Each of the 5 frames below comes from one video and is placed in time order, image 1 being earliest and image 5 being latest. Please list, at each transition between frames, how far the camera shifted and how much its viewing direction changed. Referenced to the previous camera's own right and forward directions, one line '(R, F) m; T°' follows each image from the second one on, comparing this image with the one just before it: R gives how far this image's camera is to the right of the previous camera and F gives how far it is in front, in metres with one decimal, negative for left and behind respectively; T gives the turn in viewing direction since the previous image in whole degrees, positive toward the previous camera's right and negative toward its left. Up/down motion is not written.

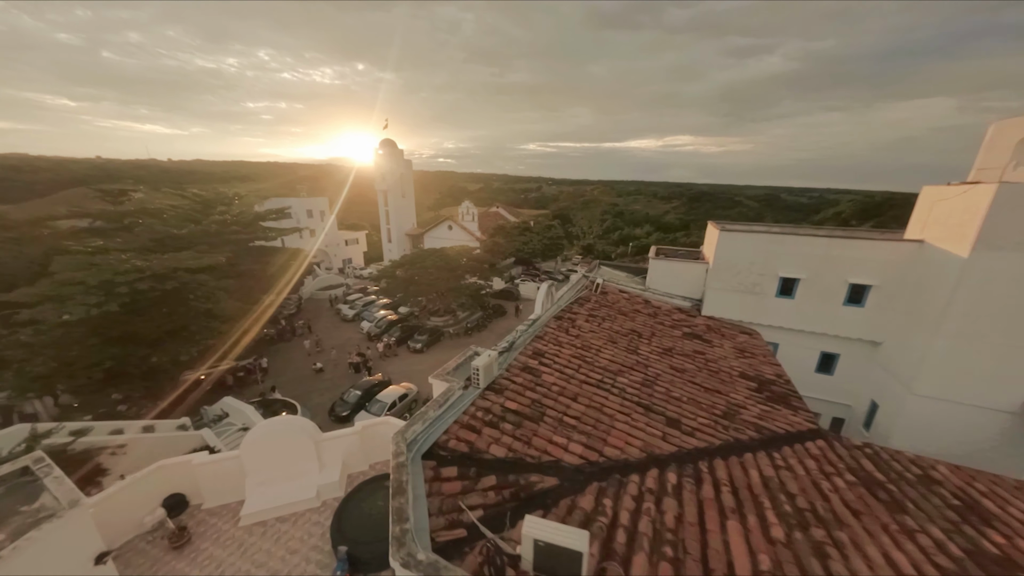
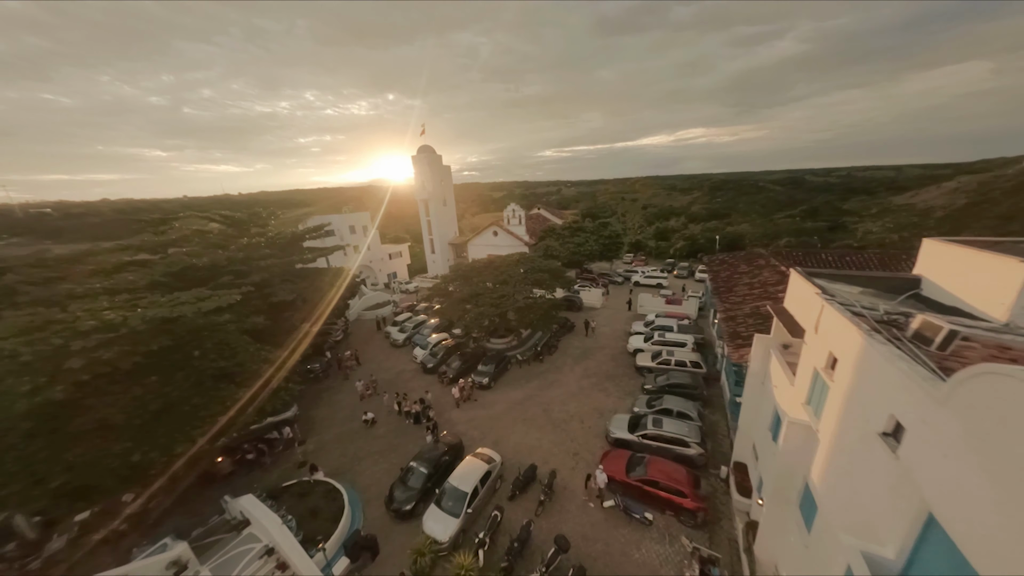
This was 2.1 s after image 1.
(-2.7, +5.0) m; -6°
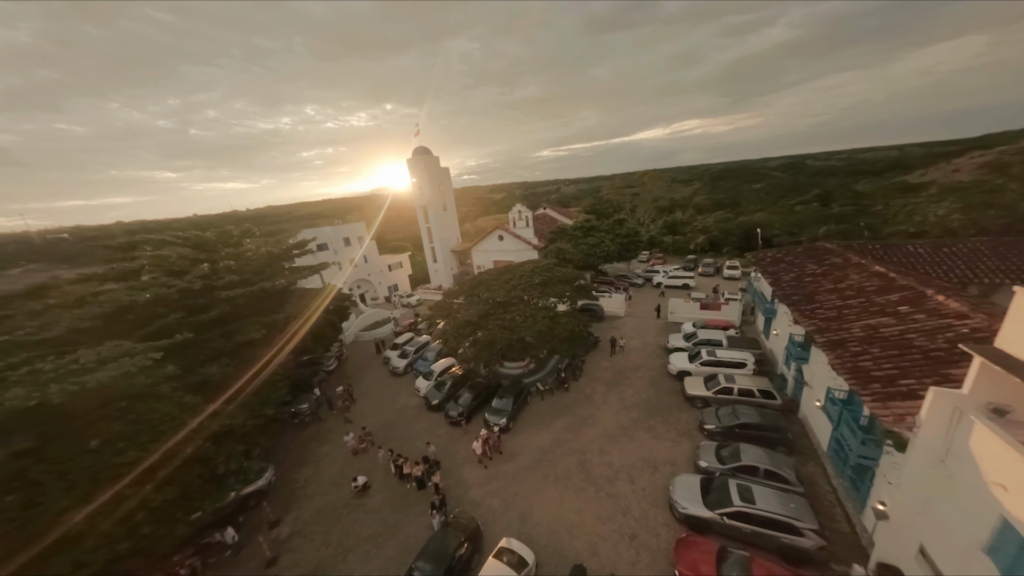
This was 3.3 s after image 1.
(-0.5, +3.5) m; -1°
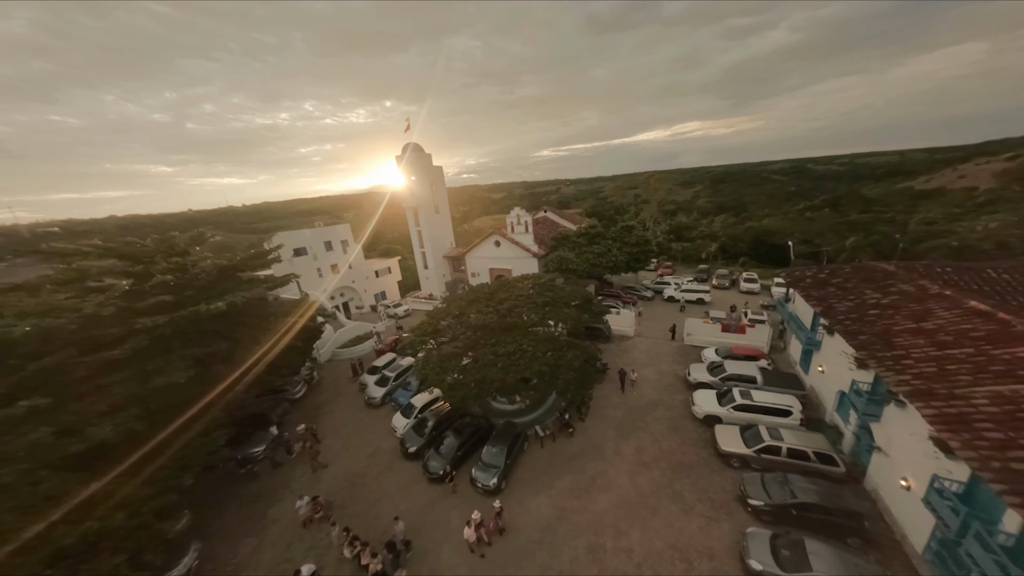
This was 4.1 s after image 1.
(+0.1, +3.0) m; 0°
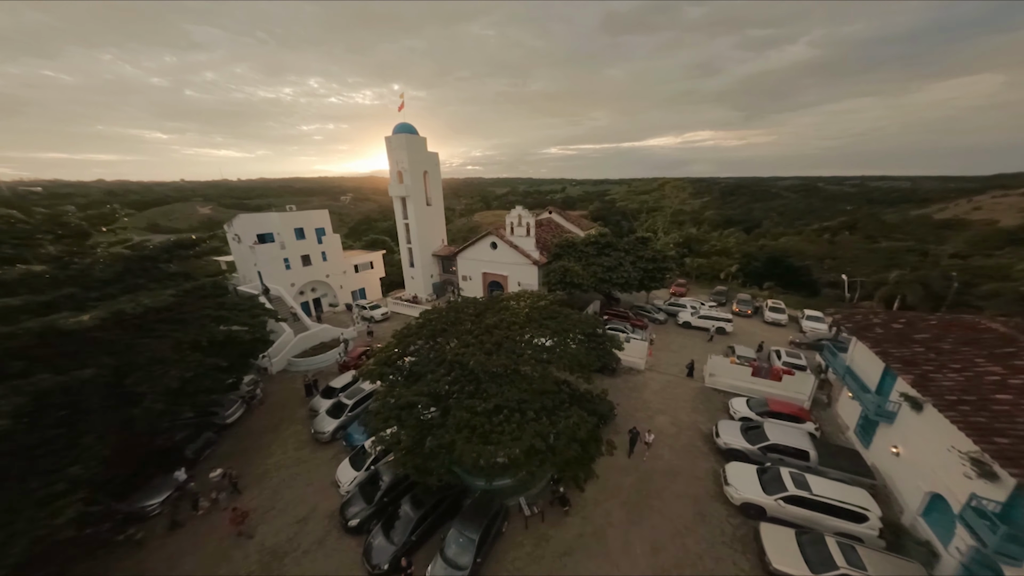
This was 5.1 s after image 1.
(+0.1, +3.8) m; +1°
